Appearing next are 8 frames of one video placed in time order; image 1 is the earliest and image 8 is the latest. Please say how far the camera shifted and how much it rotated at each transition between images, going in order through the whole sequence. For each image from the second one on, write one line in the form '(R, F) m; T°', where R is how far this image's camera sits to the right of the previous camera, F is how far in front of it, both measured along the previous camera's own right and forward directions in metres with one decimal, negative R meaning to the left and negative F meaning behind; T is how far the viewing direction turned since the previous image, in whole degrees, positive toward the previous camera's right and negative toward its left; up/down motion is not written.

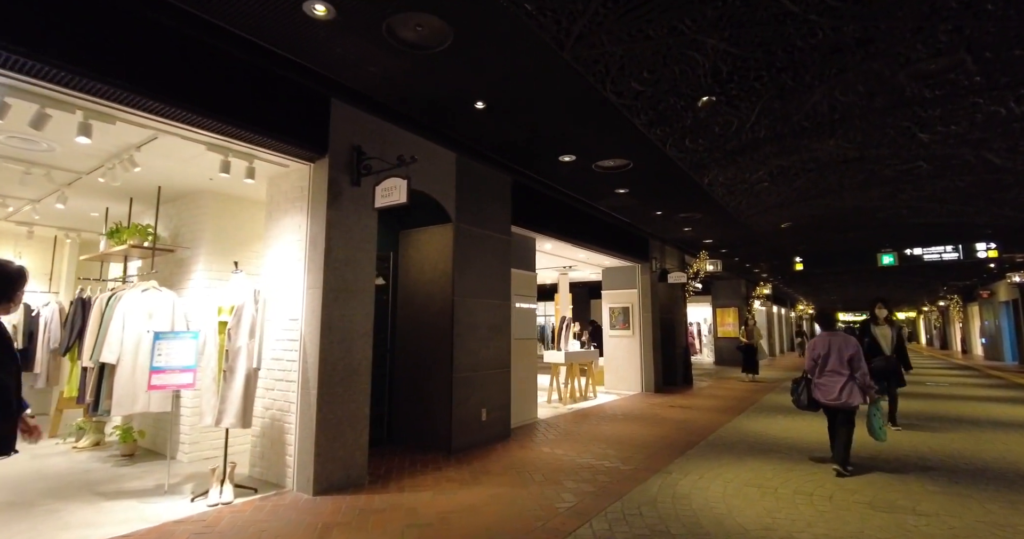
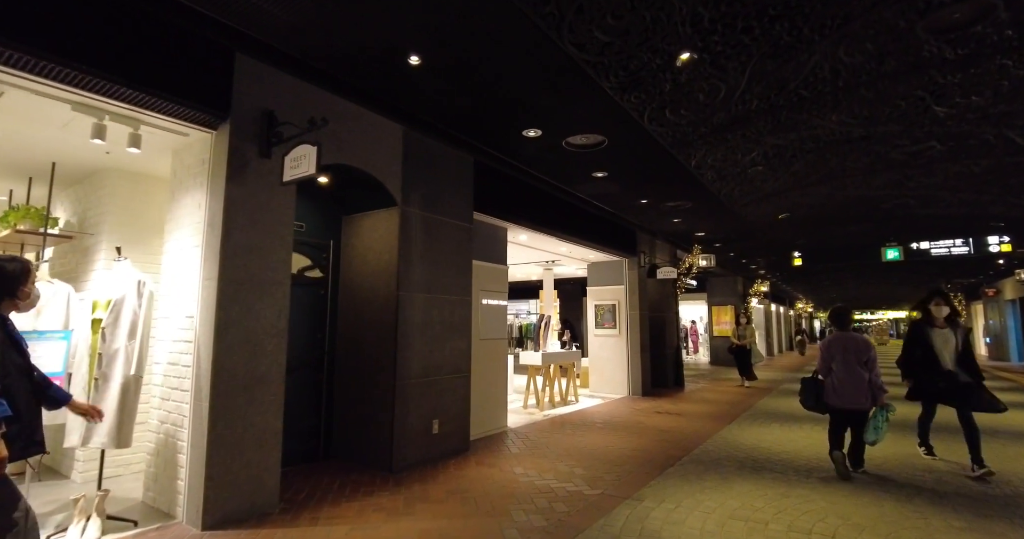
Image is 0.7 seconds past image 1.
(+0.4, +0.7) m; 0°
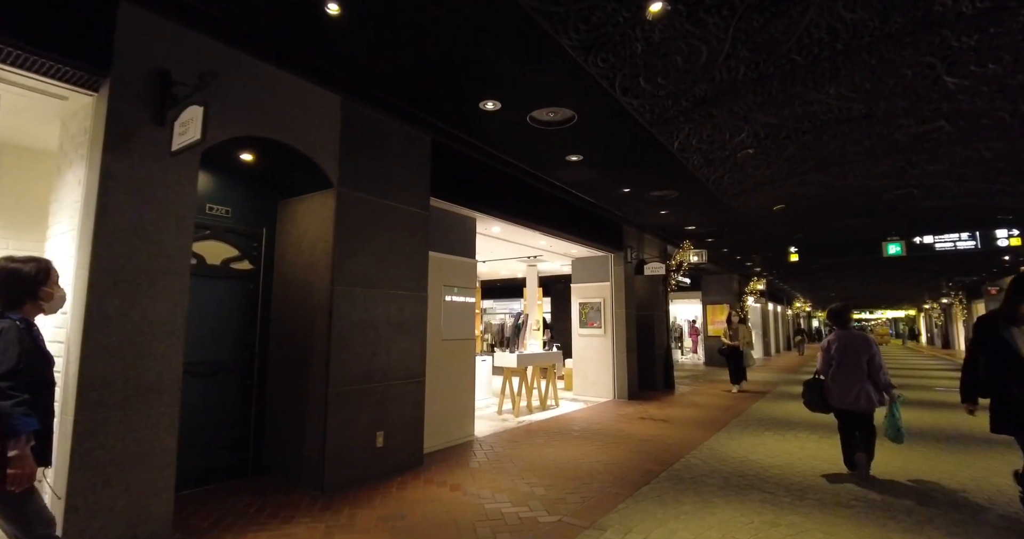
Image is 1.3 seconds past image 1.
(+0.4, +0.6) m; 0°
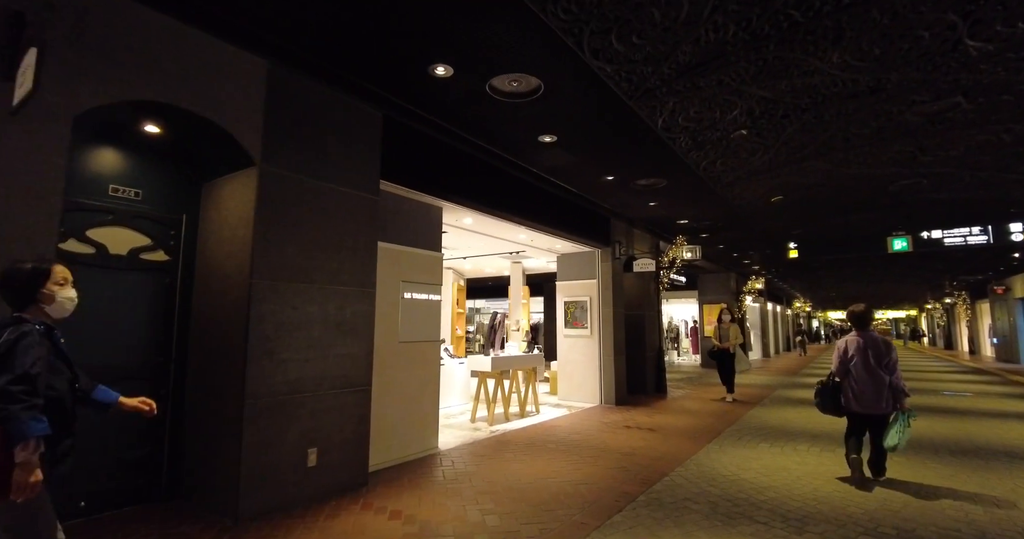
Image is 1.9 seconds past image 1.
(+0.3, +0.6) m; 0°
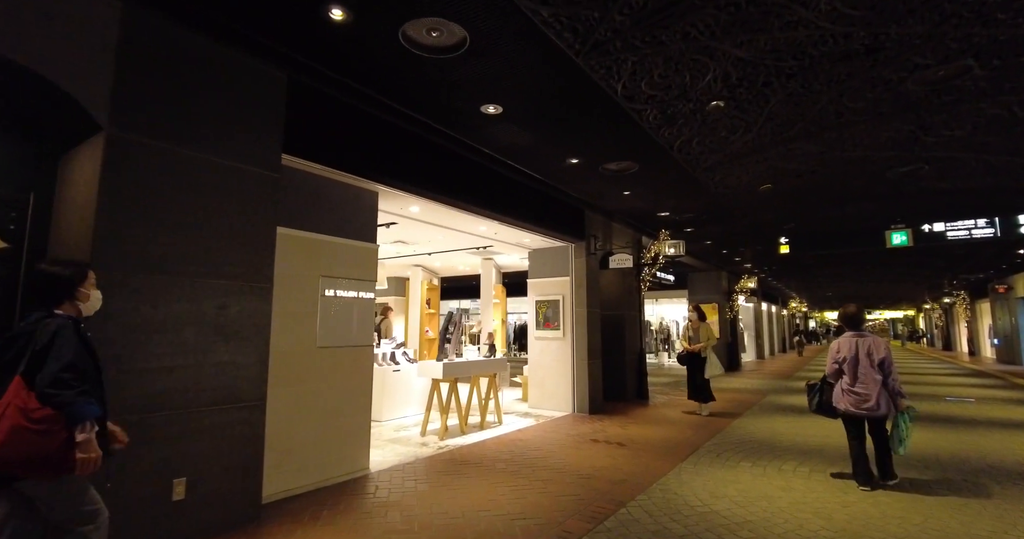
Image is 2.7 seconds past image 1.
(+0.5, +0.7) m; 0°
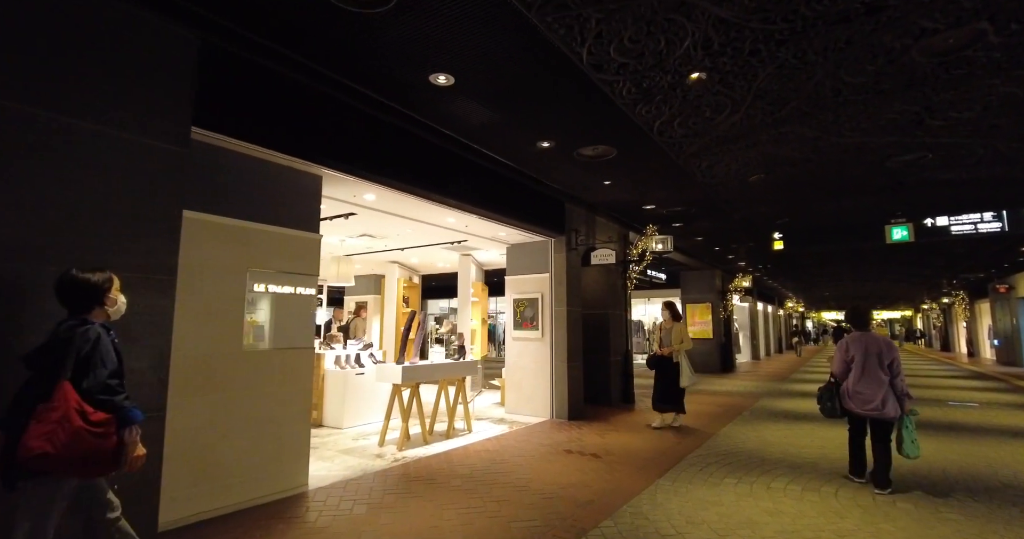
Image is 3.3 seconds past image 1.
(+0.3, +0.5) m; 0°
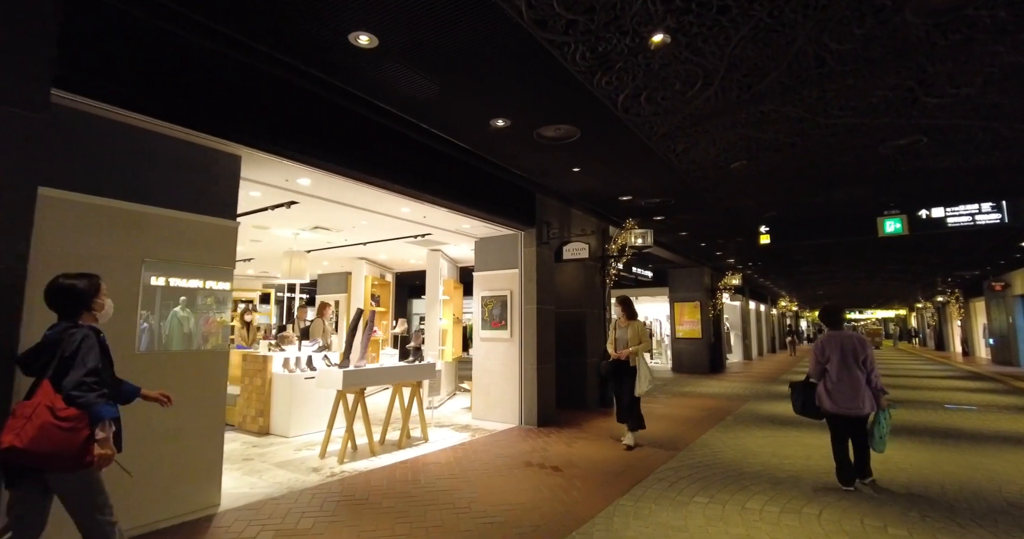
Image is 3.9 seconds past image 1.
(+0.4, +0.5) m; 0°
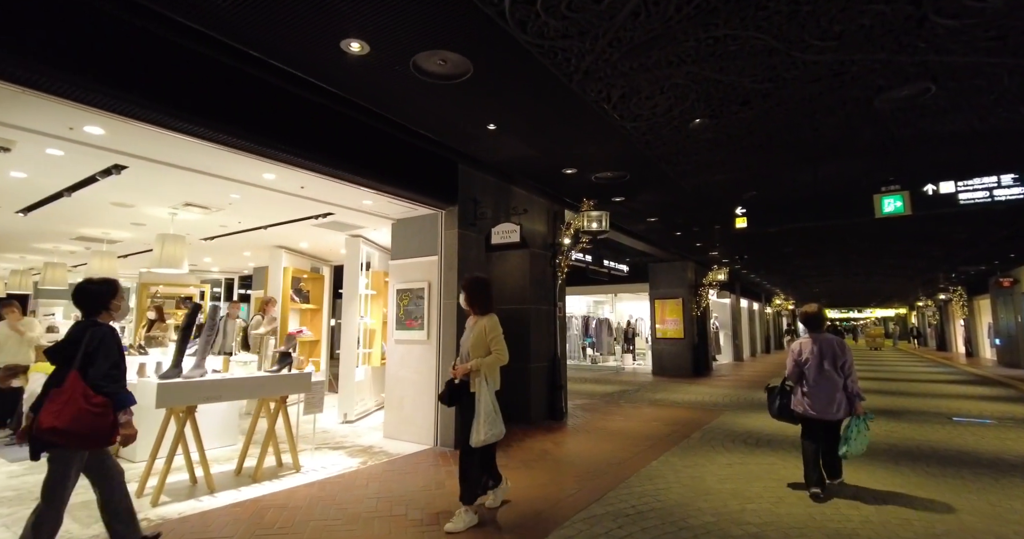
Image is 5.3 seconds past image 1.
(+0.9, +1.2) m; 0°
